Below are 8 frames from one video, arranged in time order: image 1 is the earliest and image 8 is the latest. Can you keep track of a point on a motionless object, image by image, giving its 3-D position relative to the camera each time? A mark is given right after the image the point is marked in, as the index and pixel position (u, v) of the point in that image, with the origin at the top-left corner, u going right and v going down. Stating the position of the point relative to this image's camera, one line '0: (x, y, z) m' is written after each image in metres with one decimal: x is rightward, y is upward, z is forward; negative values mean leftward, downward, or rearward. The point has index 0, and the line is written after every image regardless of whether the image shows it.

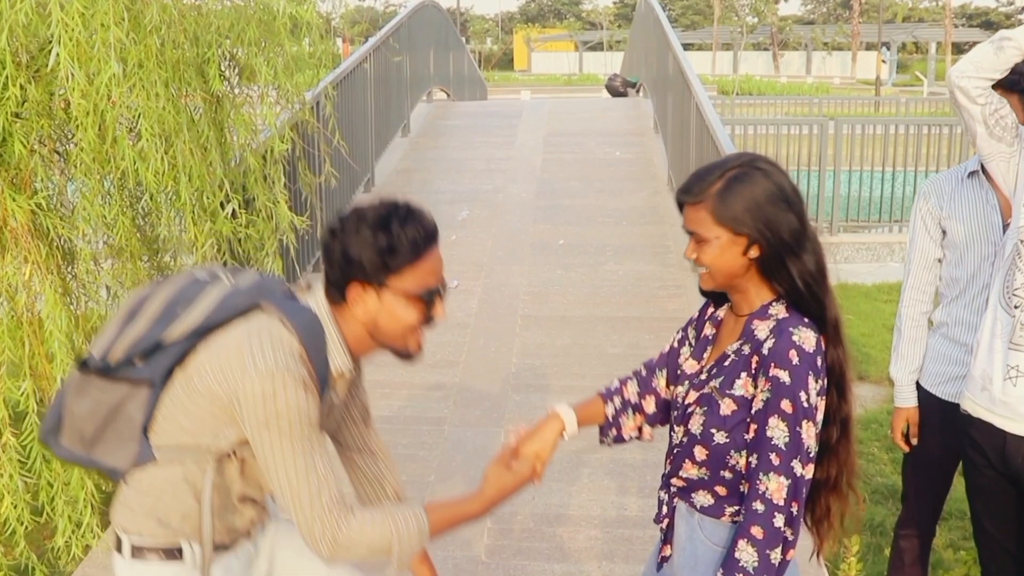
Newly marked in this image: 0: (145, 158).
0: (-1.3, +0.4, +6.1) m
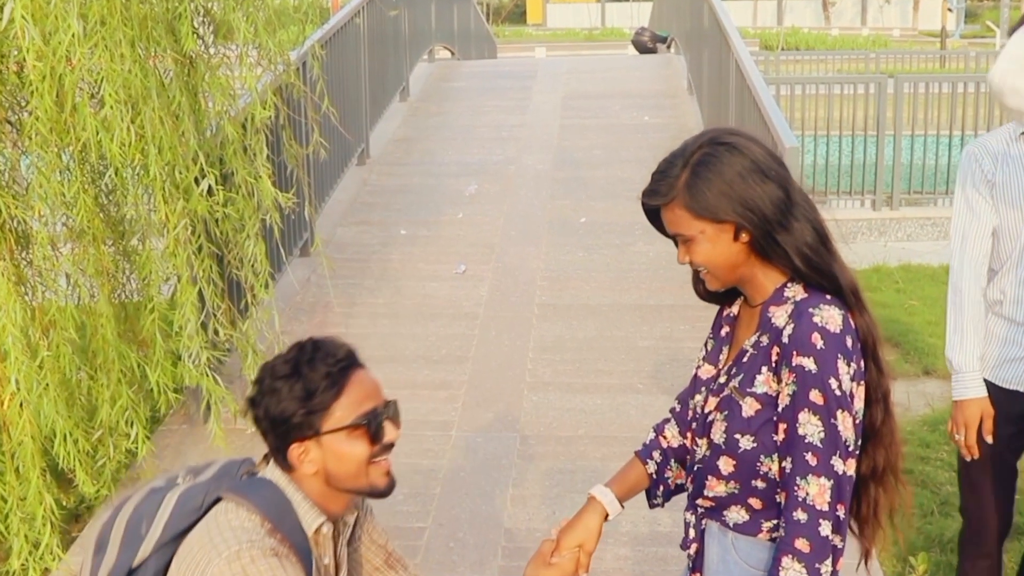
0: (-1.2, +0.5, +5.3) m
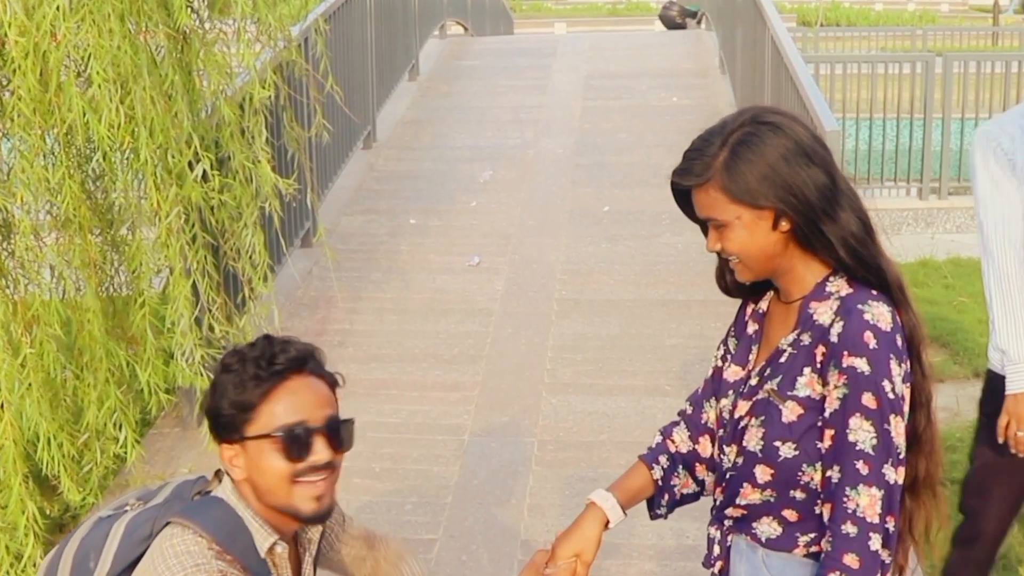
0: (-1.2, +0.5, +4.9) m
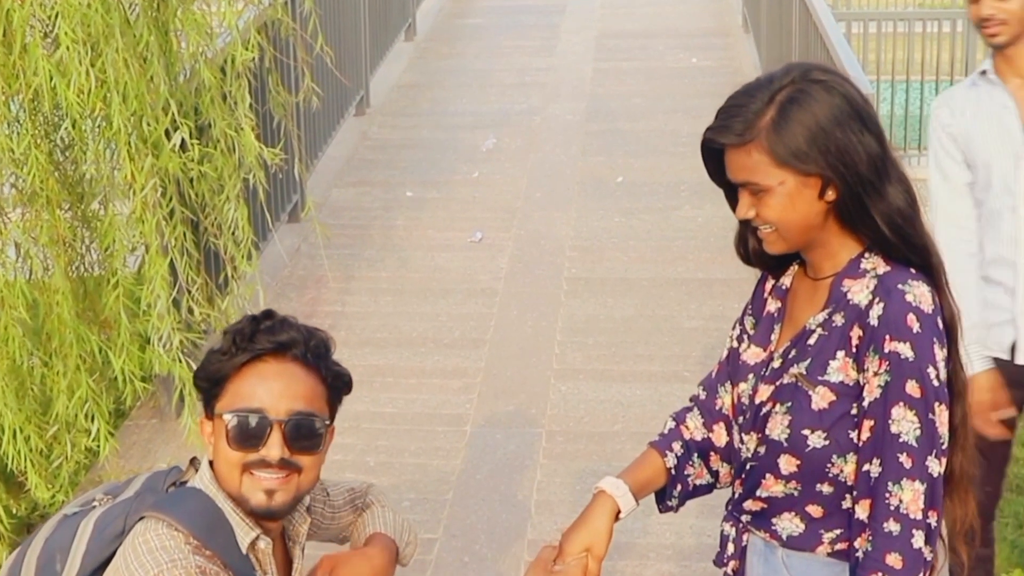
0: (-1.2, +0.5, +4.4) m
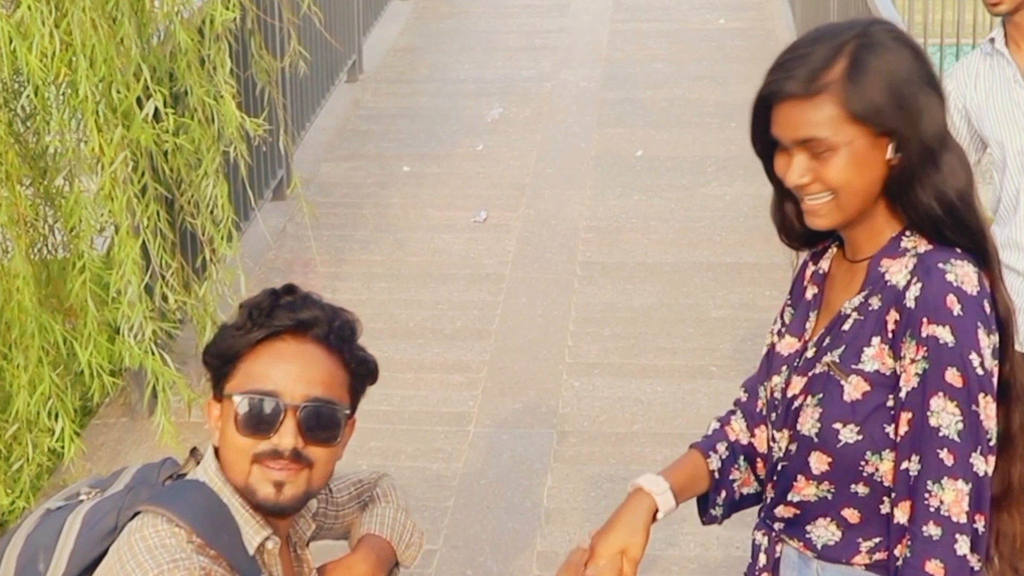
0: (-1.1, +0.6, +4.0) m
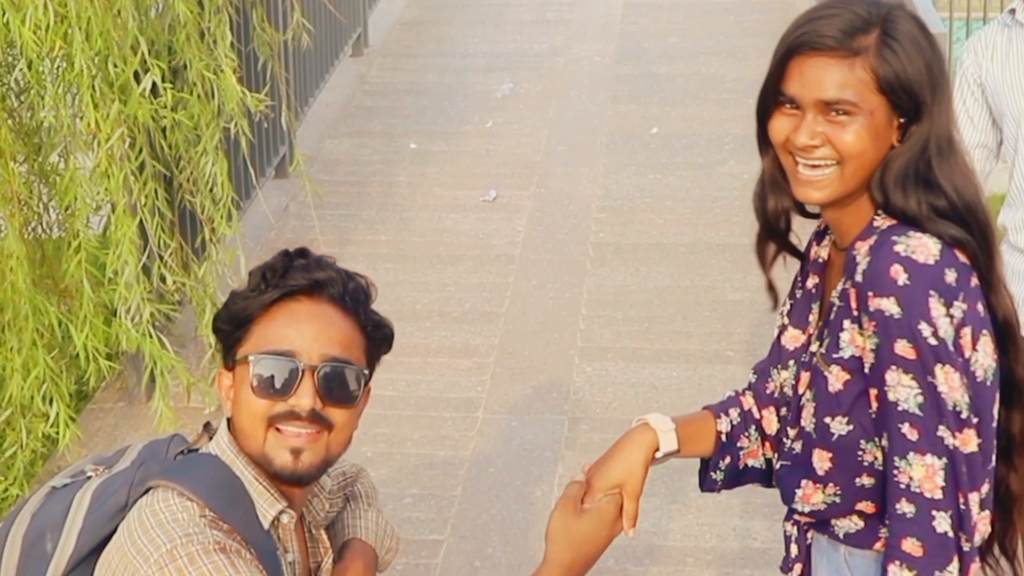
0: (-1.1, +0.6, +3.8) m
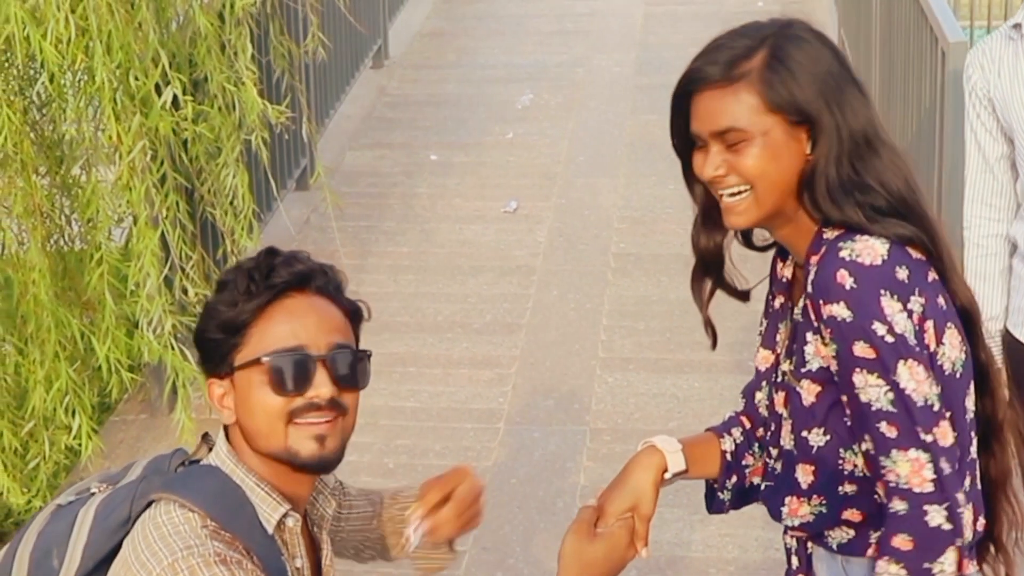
0: (-1.1, +0.6, +3.8) m
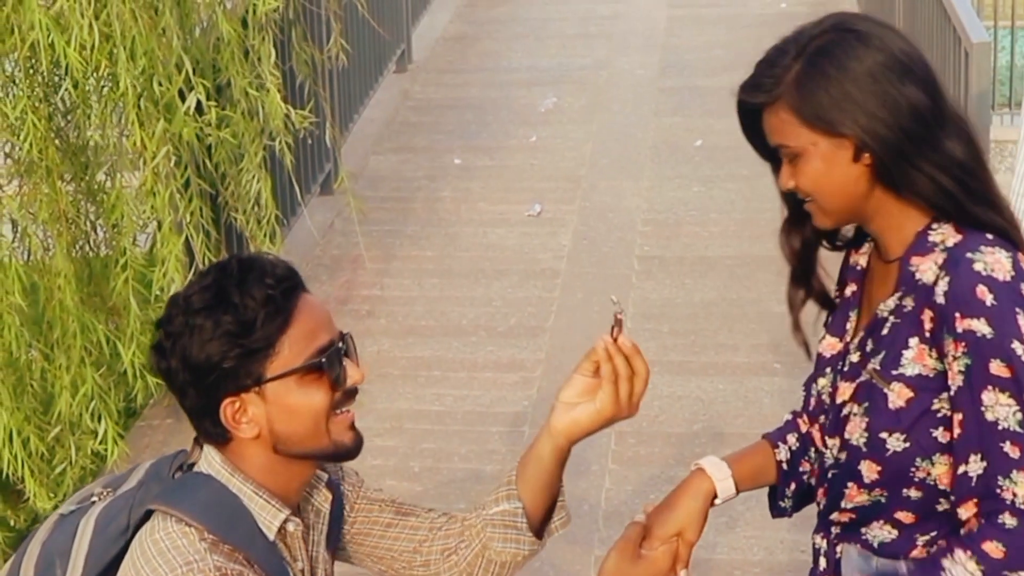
0: (-1.0, +0.6, +3.9) m
